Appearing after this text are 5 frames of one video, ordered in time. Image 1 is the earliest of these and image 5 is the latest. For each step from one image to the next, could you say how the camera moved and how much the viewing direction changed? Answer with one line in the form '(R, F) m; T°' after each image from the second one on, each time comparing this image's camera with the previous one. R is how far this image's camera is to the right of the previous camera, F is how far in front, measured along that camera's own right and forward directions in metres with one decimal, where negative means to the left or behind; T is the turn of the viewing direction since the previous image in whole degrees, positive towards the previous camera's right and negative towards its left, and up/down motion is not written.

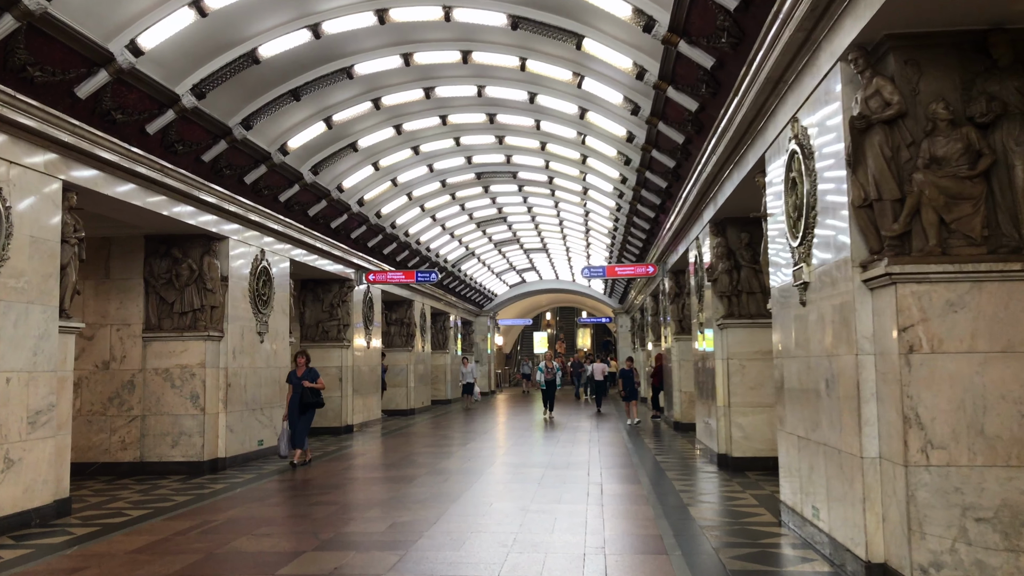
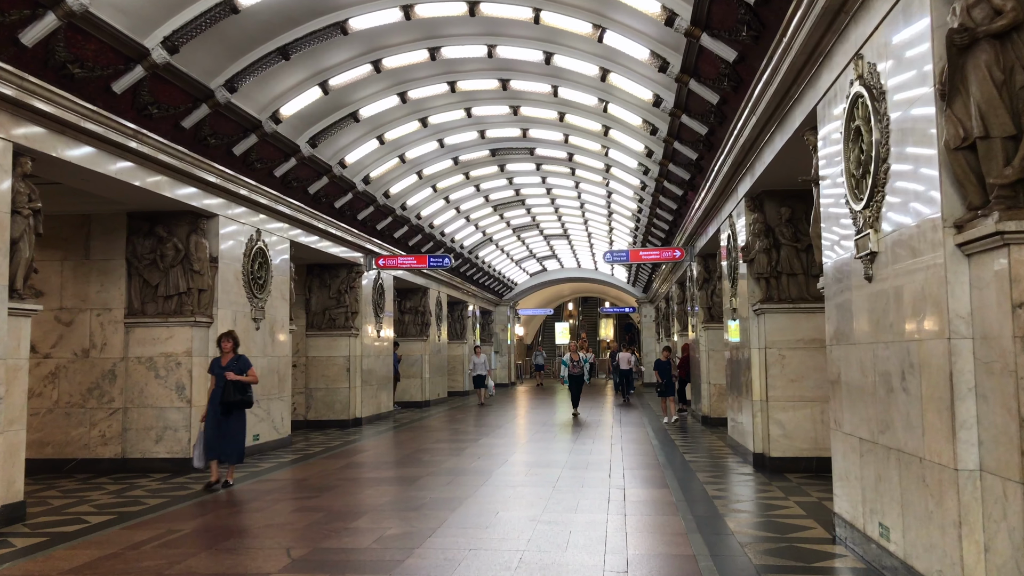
(+0.1, +1.1) m; -2°
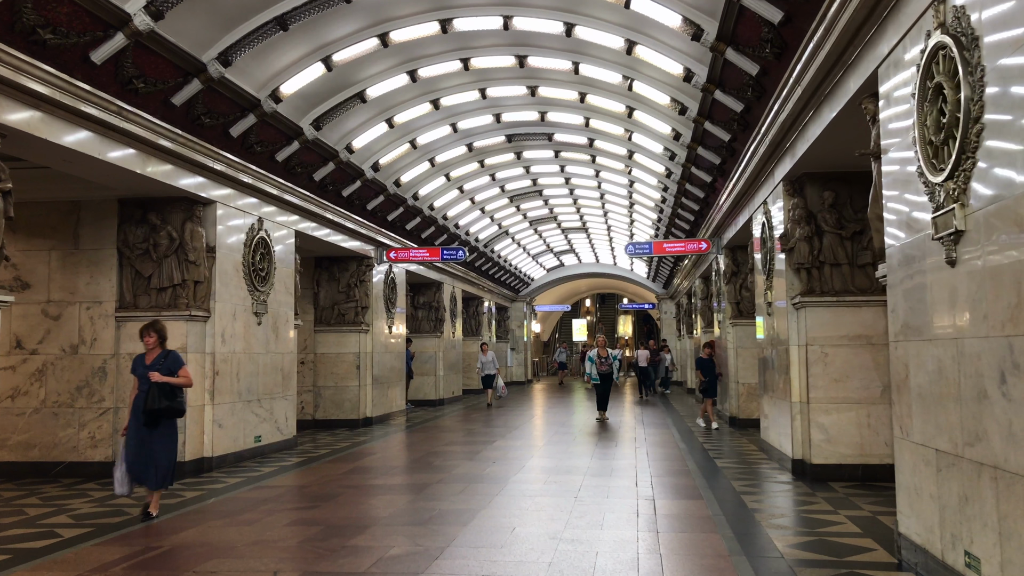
(0.0, +0.8) m; -1°
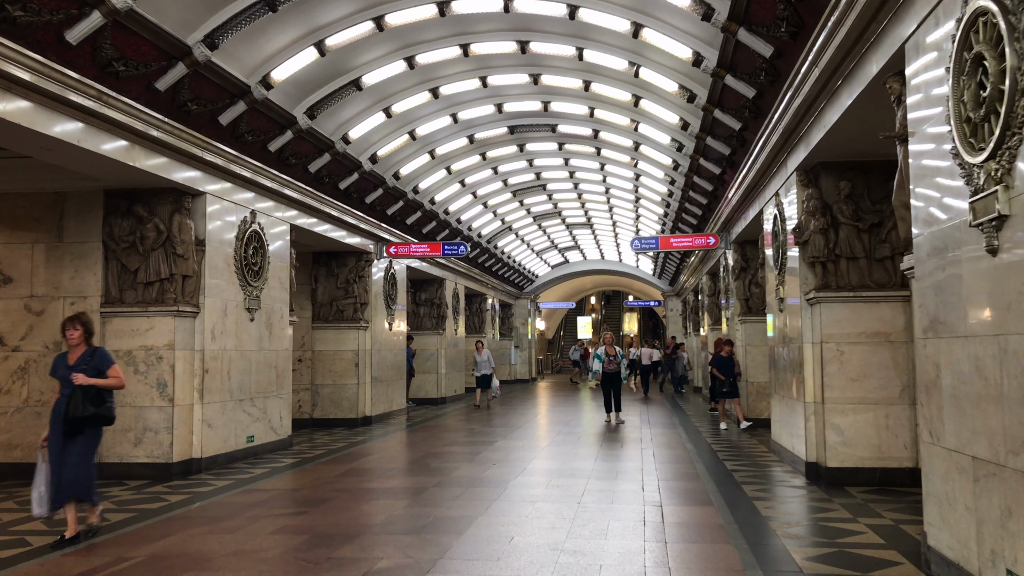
(+0.1, +0.4) m; 0°
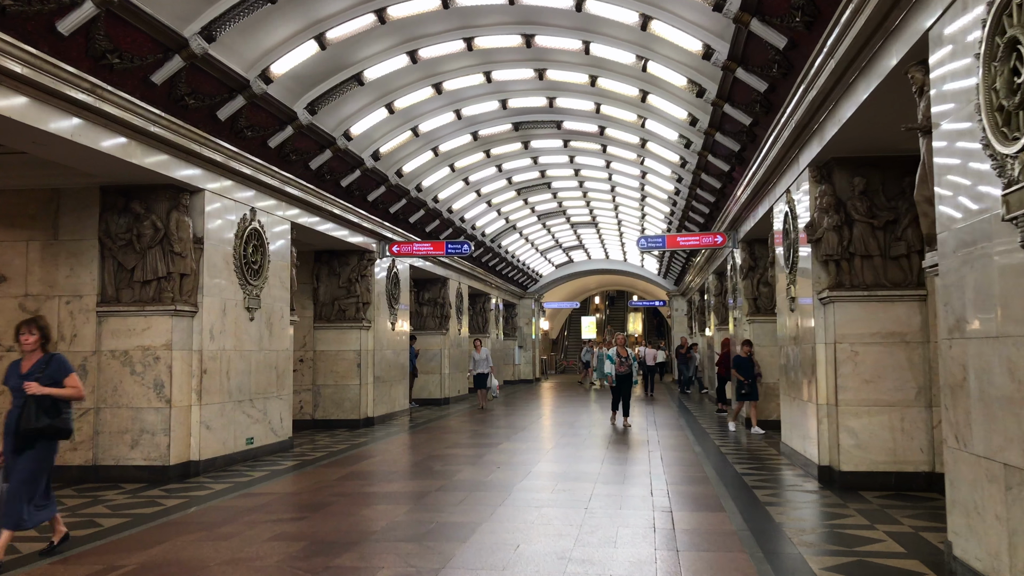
(0.0, +0.2) m; 0°
